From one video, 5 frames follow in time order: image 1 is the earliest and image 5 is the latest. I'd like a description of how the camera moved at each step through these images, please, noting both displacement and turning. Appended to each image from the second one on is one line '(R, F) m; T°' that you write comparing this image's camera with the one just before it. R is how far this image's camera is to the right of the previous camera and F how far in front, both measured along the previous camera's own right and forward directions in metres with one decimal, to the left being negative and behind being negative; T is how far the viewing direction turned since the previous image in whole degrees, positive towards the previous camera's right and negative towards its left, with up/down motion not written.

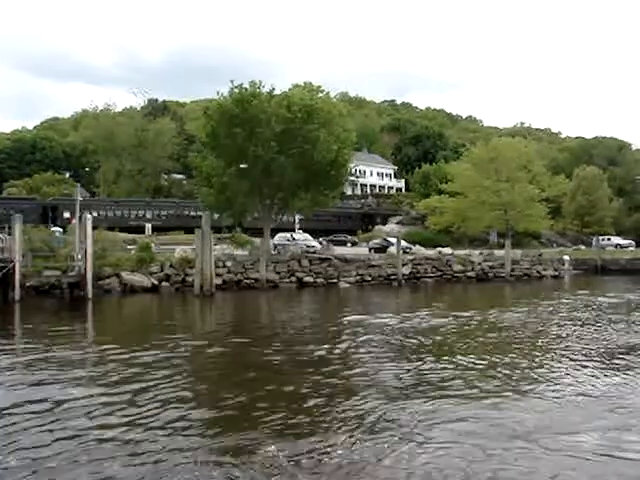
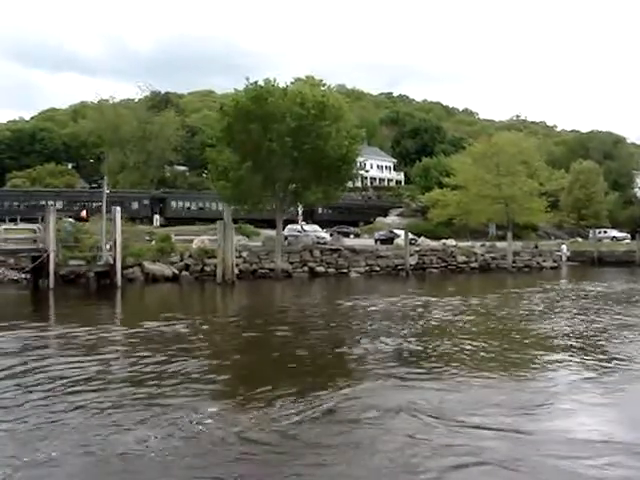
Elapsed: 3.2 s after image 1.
(-0.5, -0.8) m; 0°
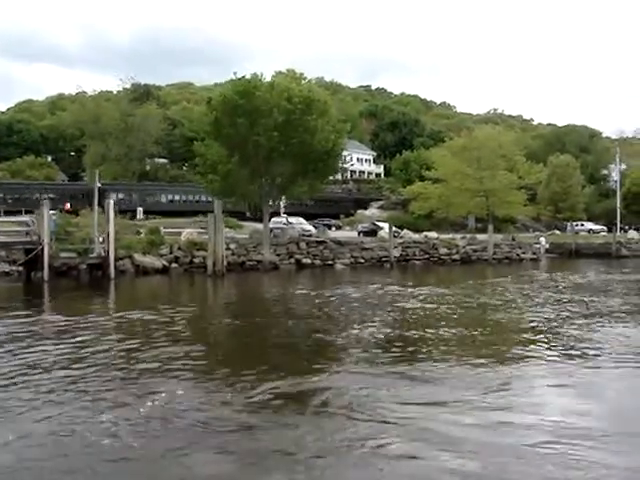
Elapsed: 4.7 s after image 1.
(-0.2, -0.4) m; +2°
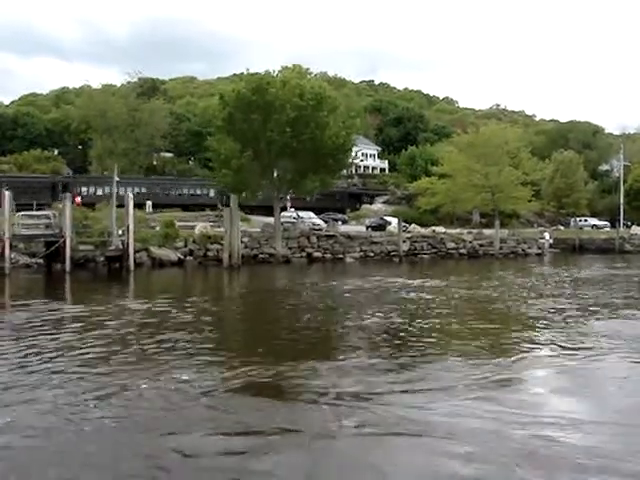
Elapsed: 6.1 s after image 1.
(-0.3, -0.4) m; 0°
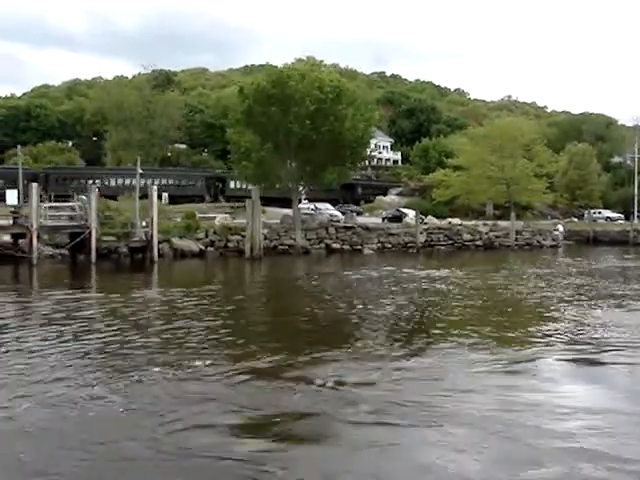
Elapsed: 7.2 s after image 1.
(-0.3, -0.2) m; -1°
